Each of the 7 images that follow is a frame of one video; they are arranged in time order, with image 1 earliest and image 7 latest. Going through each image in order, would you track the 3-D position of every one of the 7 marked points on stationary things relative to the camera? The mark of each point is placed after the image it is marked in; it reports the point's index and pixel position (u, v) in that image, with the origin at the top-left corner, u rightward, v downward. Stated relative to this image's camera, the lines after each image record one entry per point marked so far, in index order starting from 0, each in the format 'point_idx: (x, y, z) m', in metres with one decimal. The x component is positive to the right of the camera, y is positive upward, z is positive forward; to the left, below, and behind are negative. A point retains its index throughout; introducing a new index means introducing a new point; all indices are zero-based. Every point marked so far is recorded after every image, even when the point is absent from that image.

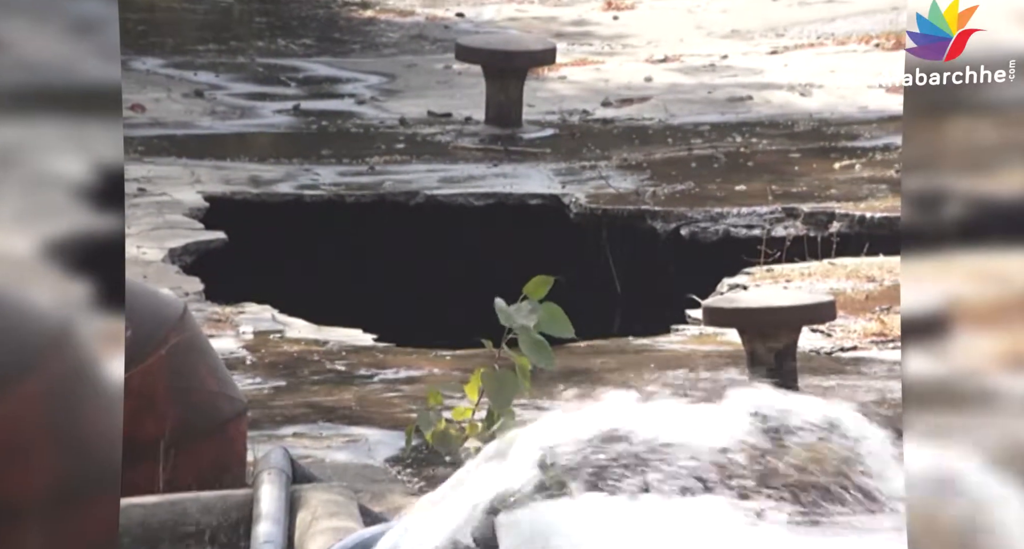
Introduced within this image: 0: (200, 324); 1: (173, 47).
0: (-0.7, -0.1, +4.2) m
1: (-0.7, +0.5, +4.2) m
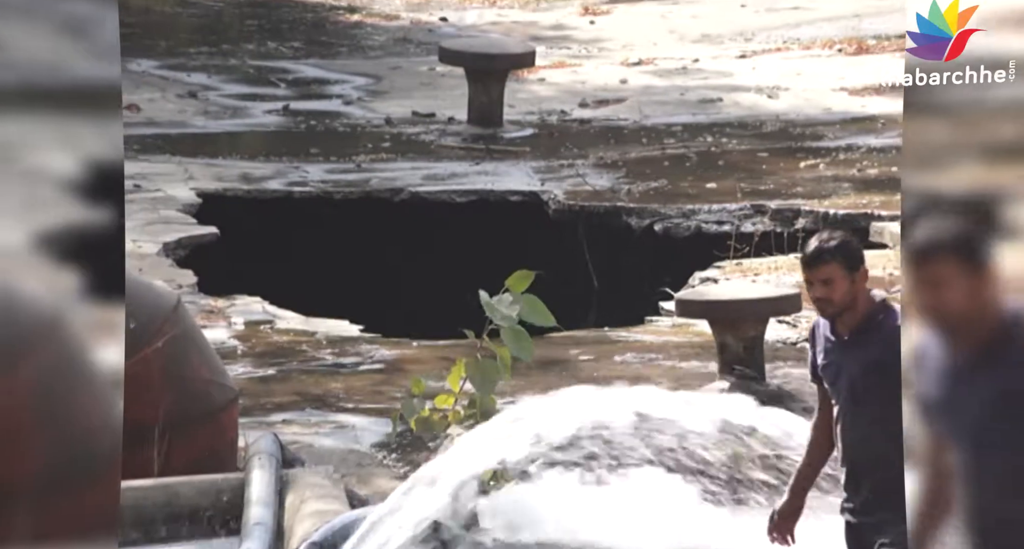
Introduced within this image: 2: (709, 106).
0: (-0.7, -0.1, +4.4) m
1: (-0.8, +0.5, +4.4) m
2: (+0.5, +0.4, +4.4) m
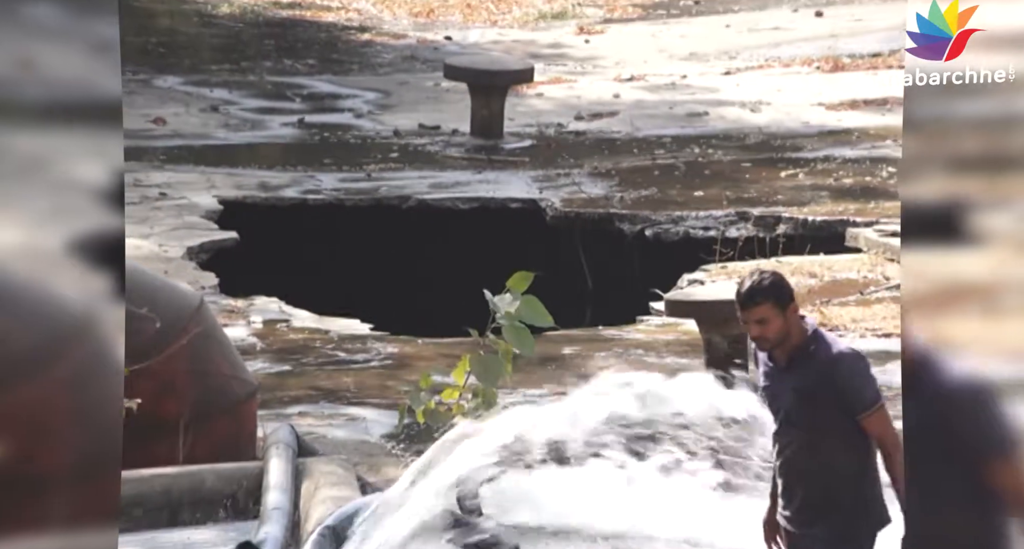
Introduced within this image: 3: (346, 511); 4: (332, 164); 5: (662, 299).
0: (-0.7, -0.1, +4.7) m
1: (-0.8, +0.5, +4.7) m
2: (+0.5, +0.4, +4.7) m
3: (-0.4, -0.6, +4.7) m
4: (-0.5, +0.3, +4.8) m
5: (+0.4, -0.1, +4.7) m
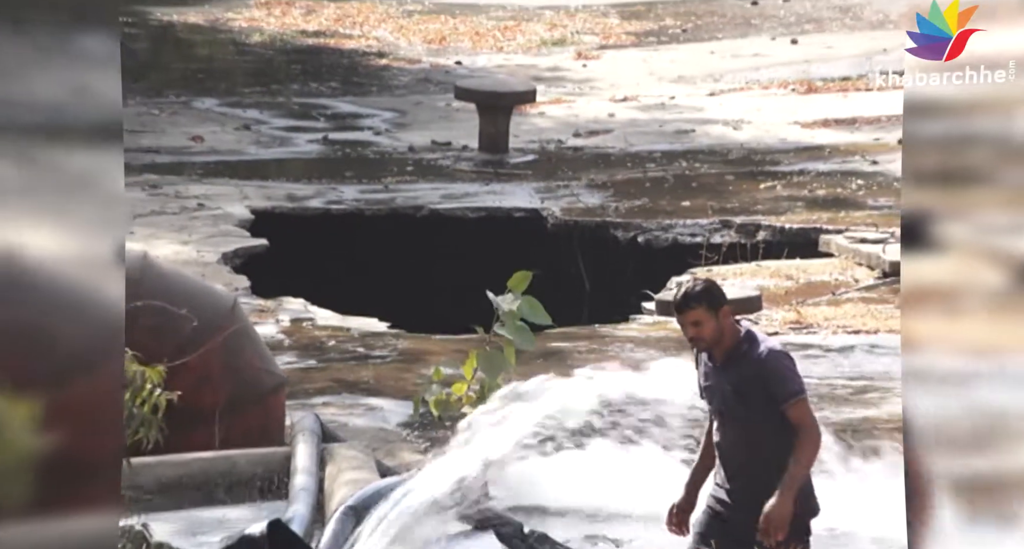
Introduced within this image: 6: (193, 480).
0: (-0.7, -0.1, +5.2) m
1: (-0.8, +0.5, +5.2) m
2: (+0.5, +0.4, +5.2) m
3: (-0.4, -0.6, +5.2) m
4: (-0.4, +0.3, +5.2) m
5: (+0.4, -0.1, +5.2) m
6: (-0.9, -0.6, +5.2) m
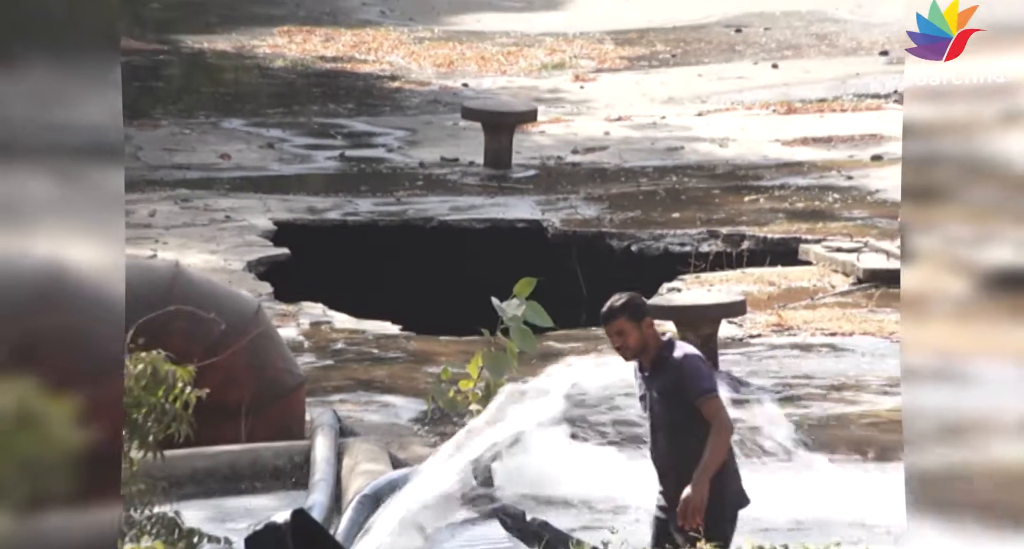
0: (-0.7, -0.1, +5.6) m
1: (-0.8, +0.5, +5.6) m
2: (+0.5, +0.4, +5.7) m
3: (-0.4, -0.6, +5.6) m
4: (-0.4, +0.2, +5.7) m
5: (+0.4, -0.1, +5.6) m
6: (-0.9, -0.6, +5.6) m
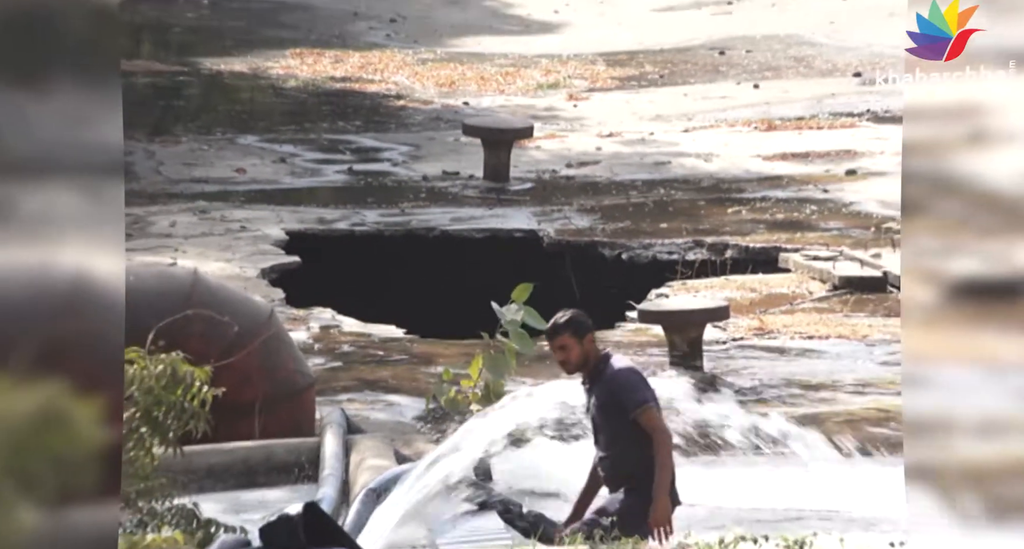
0: (-0.7, -0.1, +6.0) m
1: (-0.8, +0.5, +6.0) m
2: (+0.5, +0.3, +6.0) m
3: (-0.4, -0.6, +6.0) m
4: (-0.4, +0.2, +6.0) m
5: (+0.4, -0.1, +6.0) m
6: (-0.9, -0.6, +6.0) m
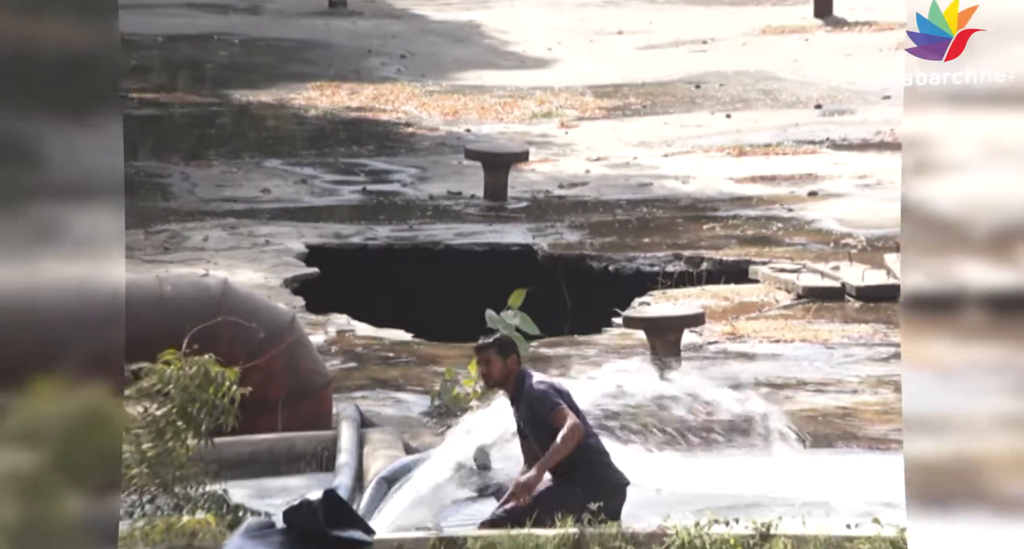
0: (-0.7, -0.2, +6.7) m
1: (-0.8, +0.4, +6.7) m
2: (+0.5, +0.3, +6.7) m
3: (-0.4, -0.7, +6.7) m
4: (-0.4, +0.2, +6.7) m
5: (+0.4, -0.1, +6.7) m
6: (-0.9, -0.6, +6.7) m
